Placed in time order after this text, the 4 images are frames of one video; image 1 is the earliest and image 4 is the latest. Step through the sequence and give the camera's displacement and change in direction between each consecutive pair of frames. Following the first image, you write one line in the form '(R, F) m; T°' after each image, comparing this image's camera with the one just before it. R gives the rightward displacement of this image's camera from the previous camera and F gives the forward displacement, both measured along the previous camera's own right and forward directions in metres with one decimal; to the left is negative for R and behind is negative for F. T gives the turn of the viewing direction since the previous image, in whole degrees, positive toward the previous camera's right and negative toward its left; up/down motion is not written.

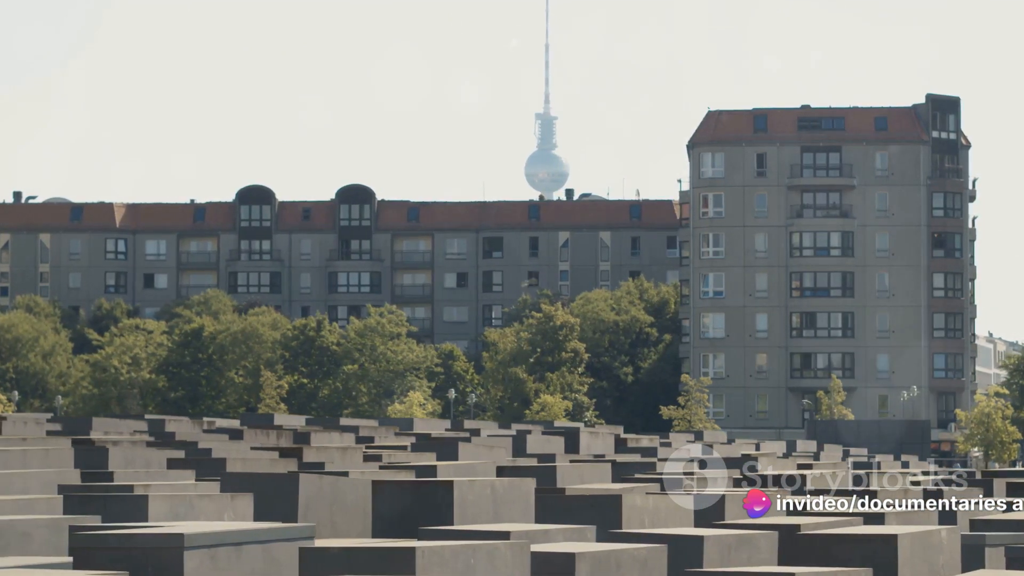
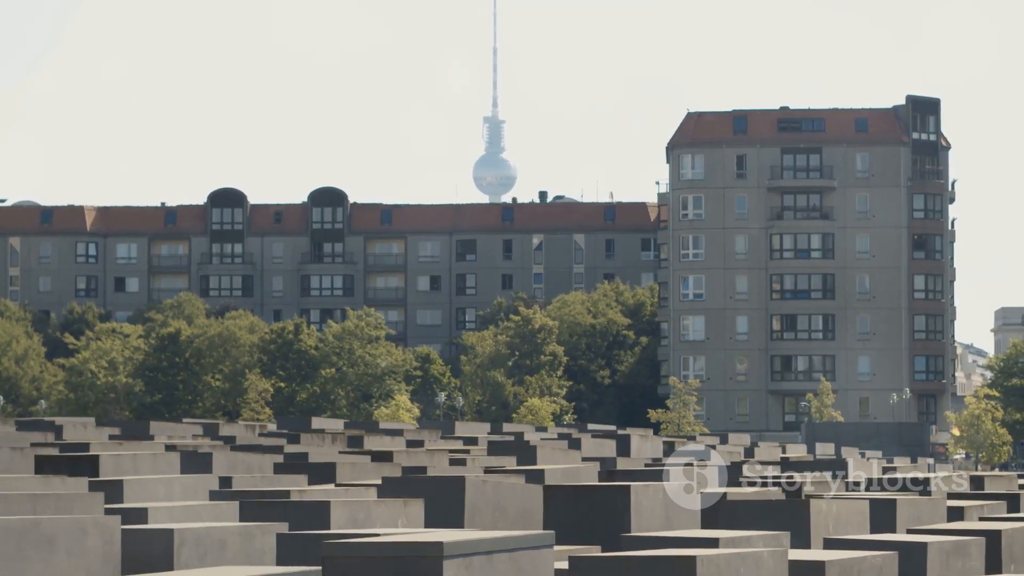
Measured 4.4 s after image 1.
(-2.4, +1.0) m; +1°
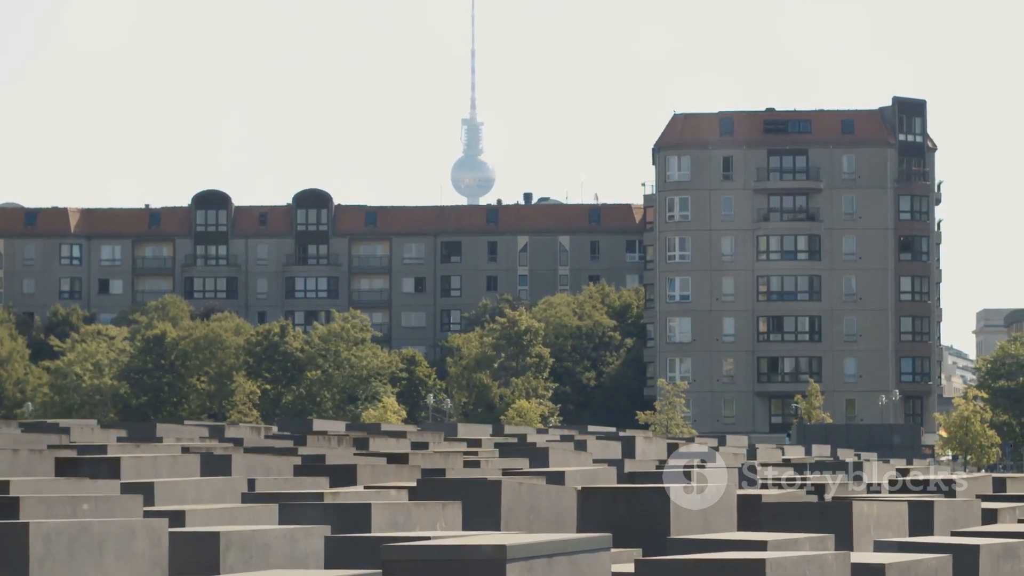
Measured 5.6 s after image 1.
(-0.6, +0.3) m; +1°
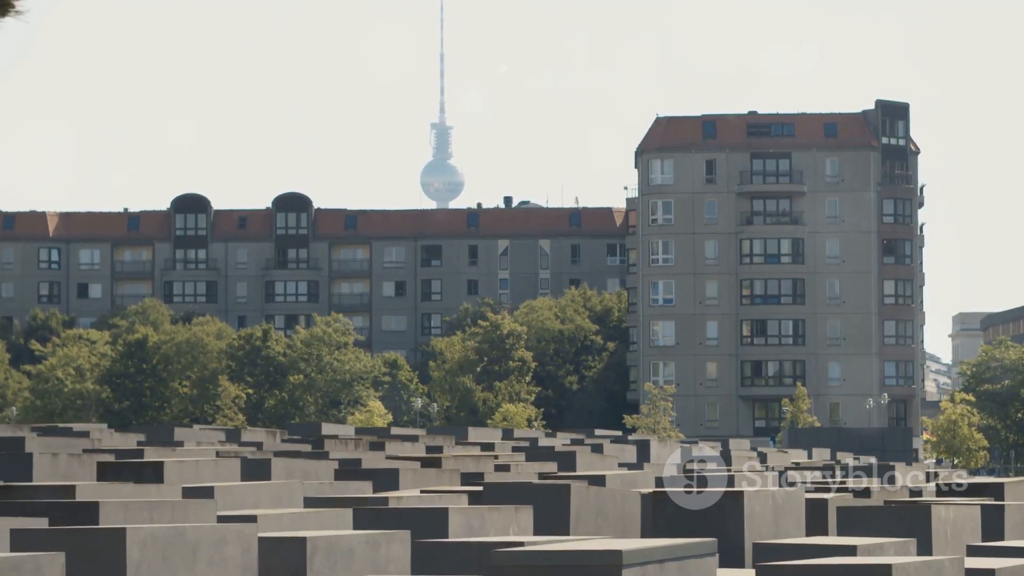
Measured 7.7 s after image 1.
(-1.0, +0.4) m; +1°
